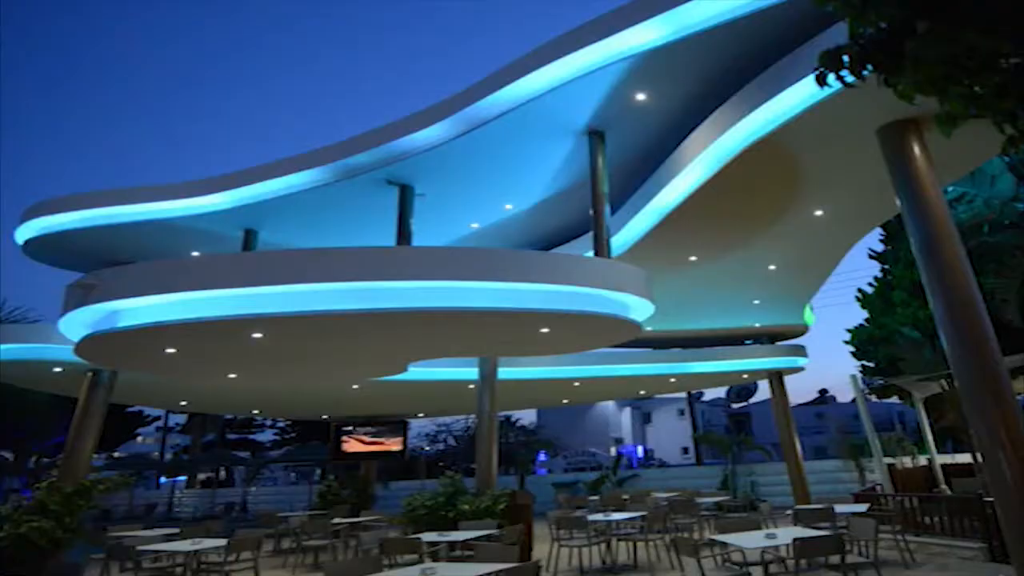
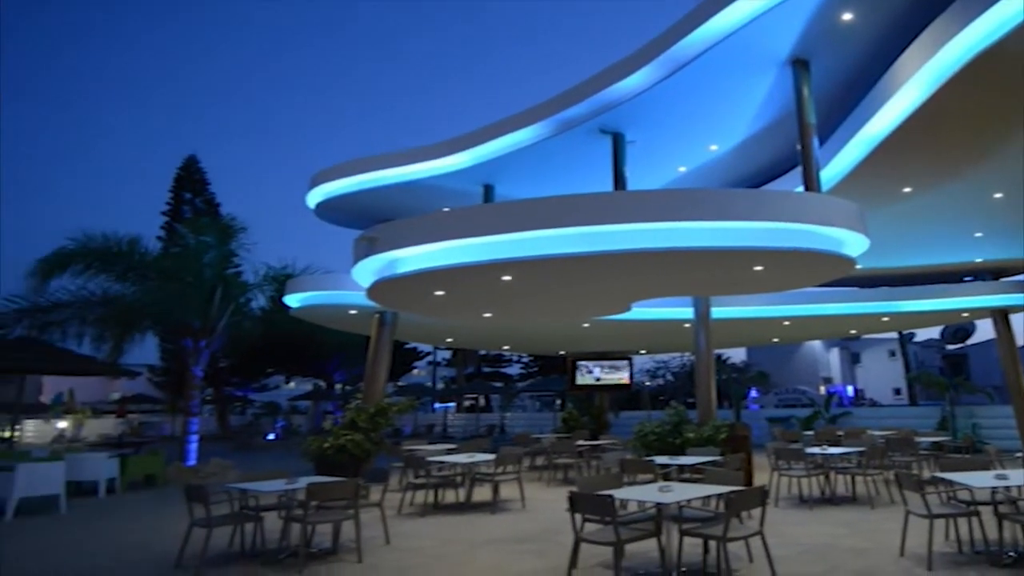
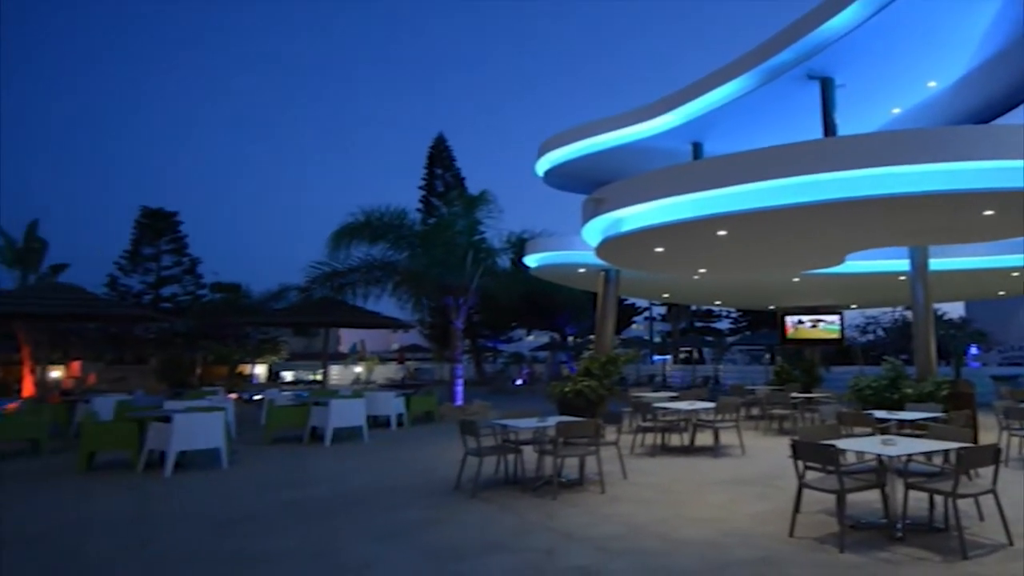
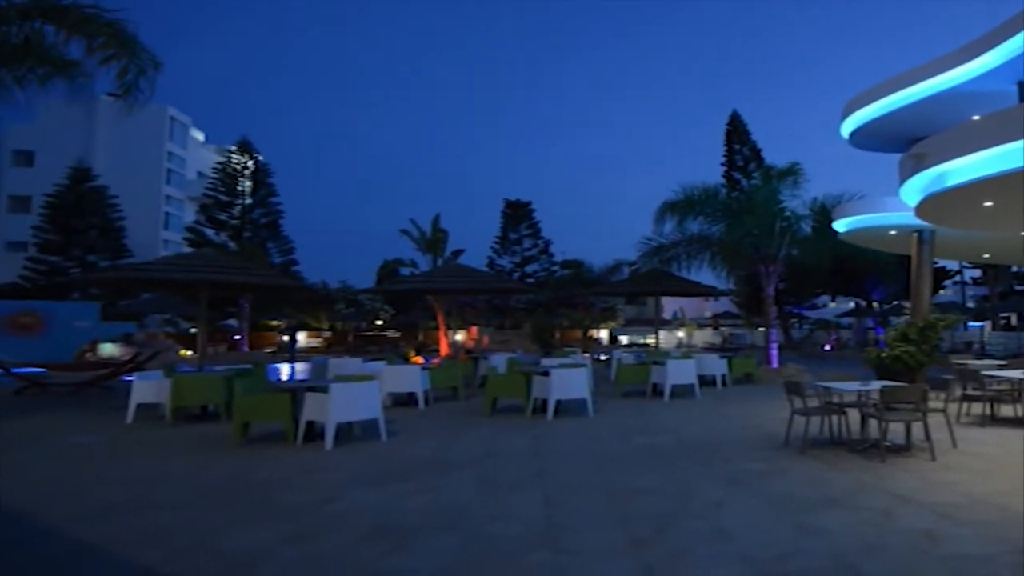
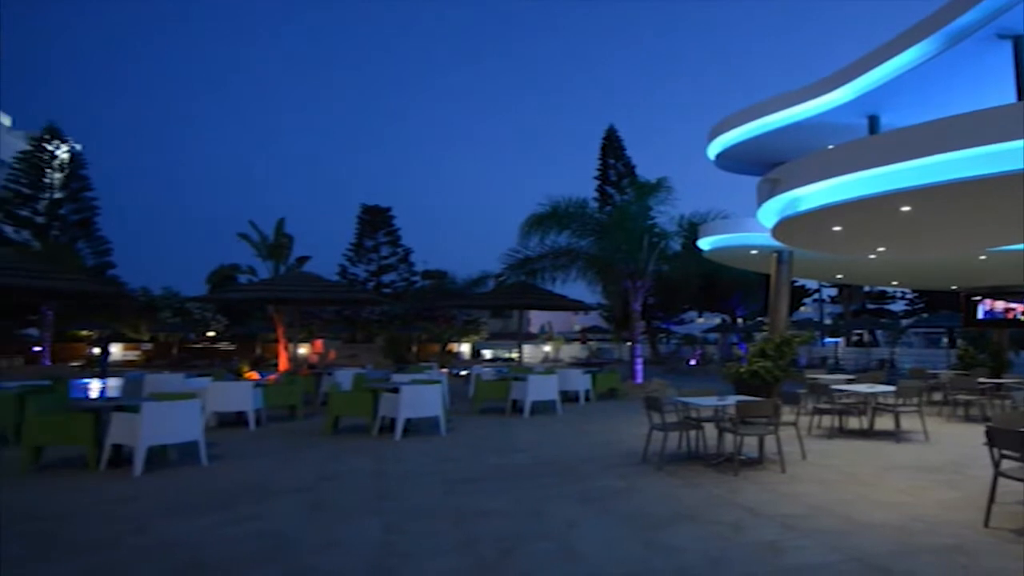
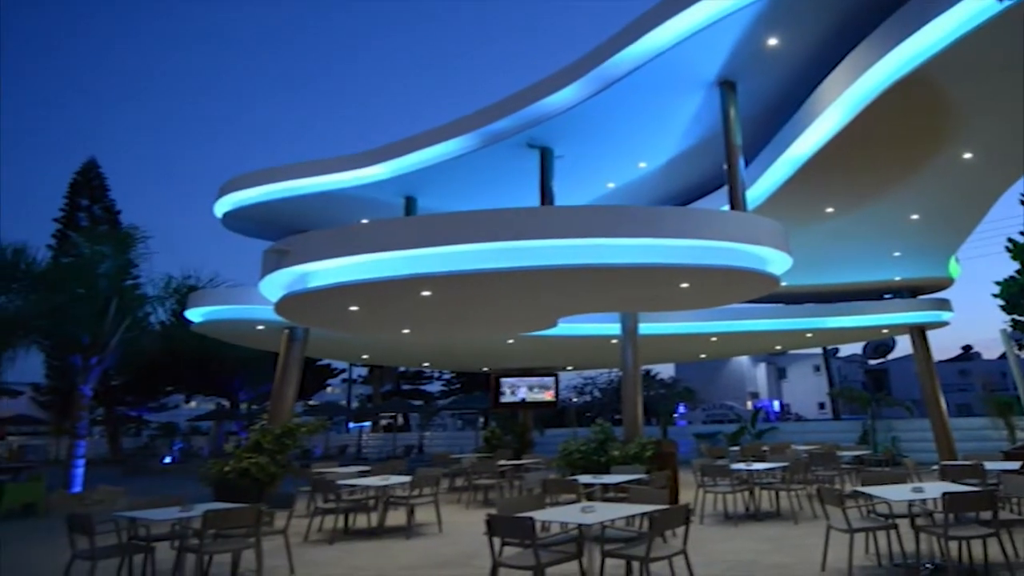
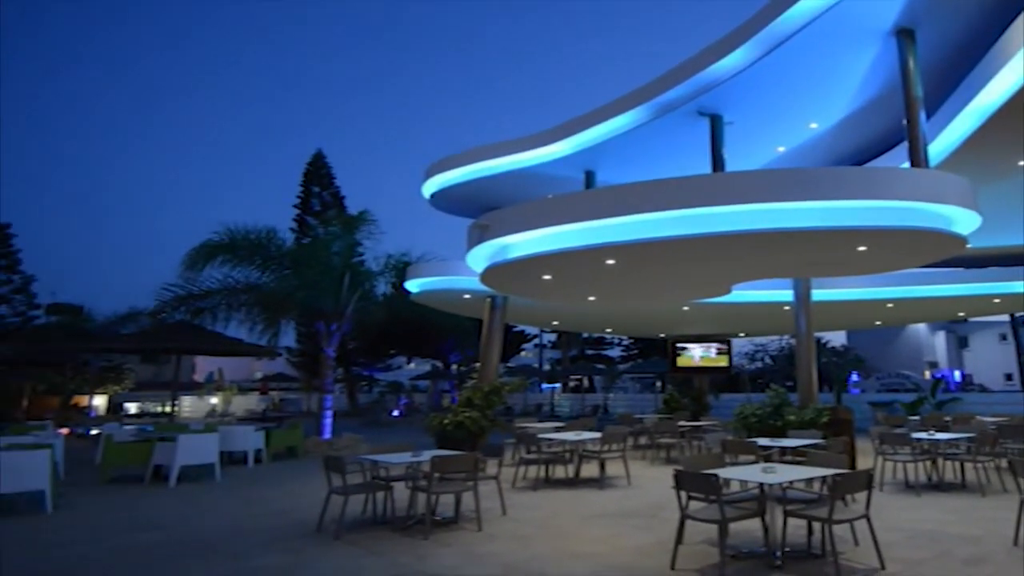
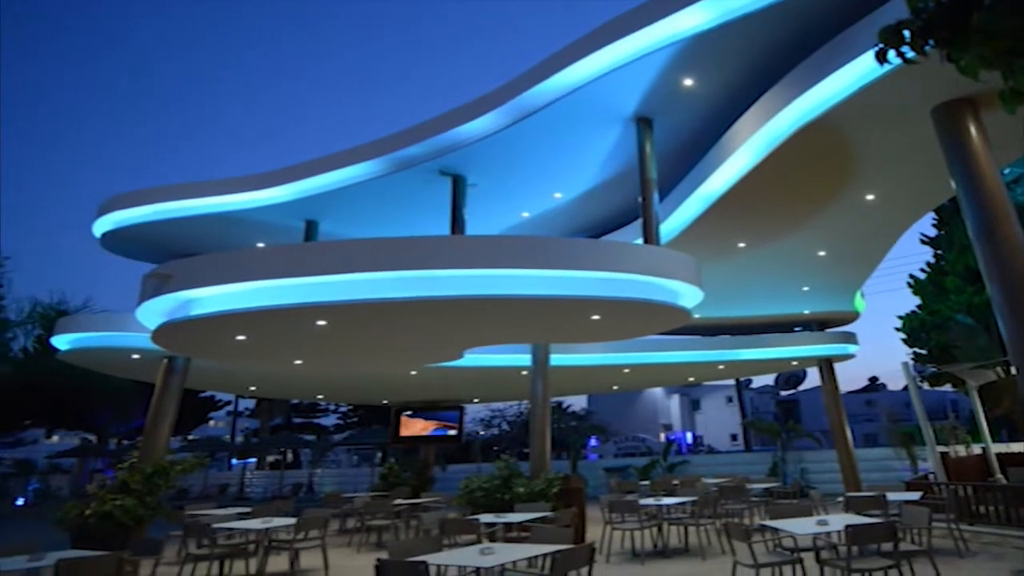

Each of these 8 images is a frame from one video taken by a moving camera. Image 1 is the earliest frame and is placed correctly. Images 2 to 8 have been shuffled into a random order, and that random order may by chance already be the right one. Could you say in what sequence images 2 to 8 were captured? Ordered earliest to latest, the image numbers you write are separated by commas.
8, 6, 2, 7, 3, 5, 4
